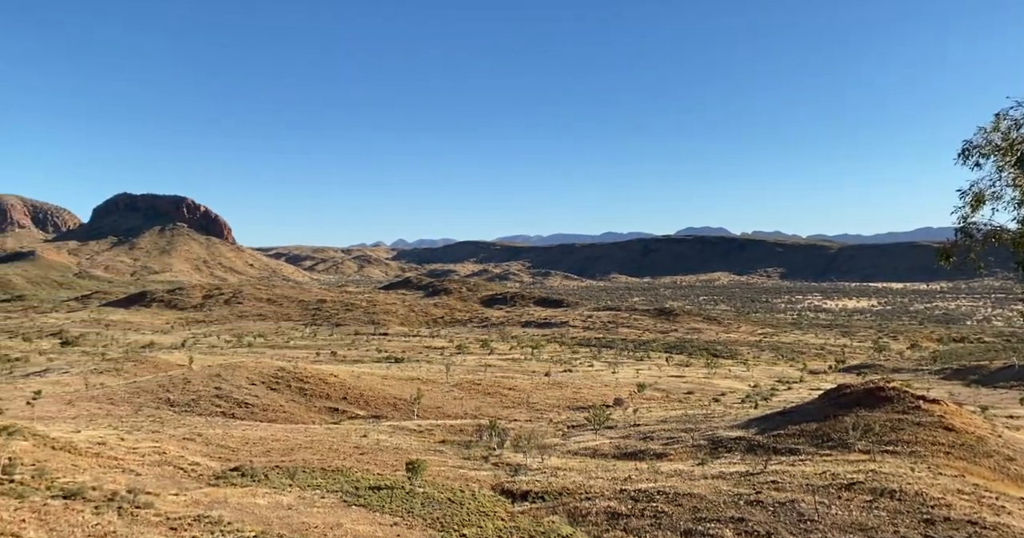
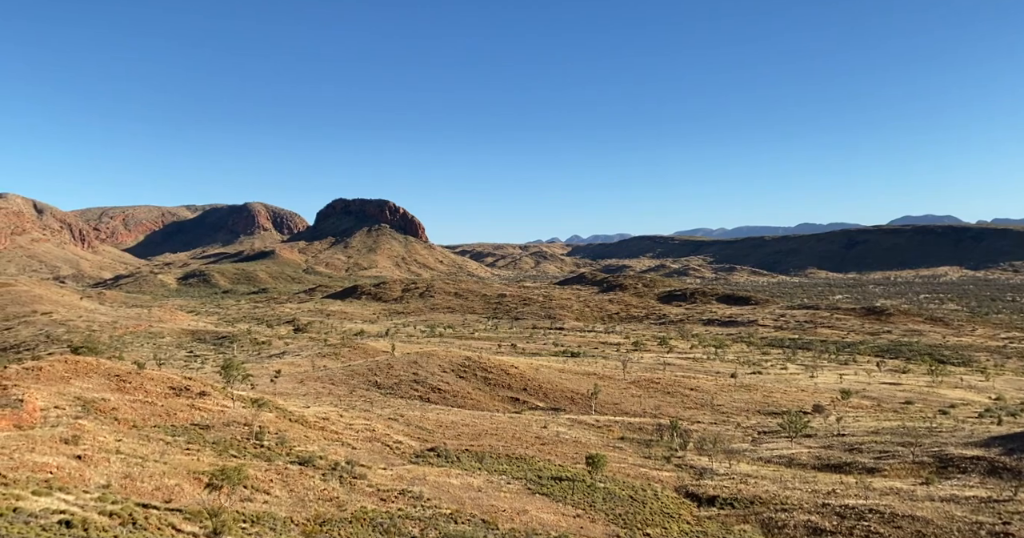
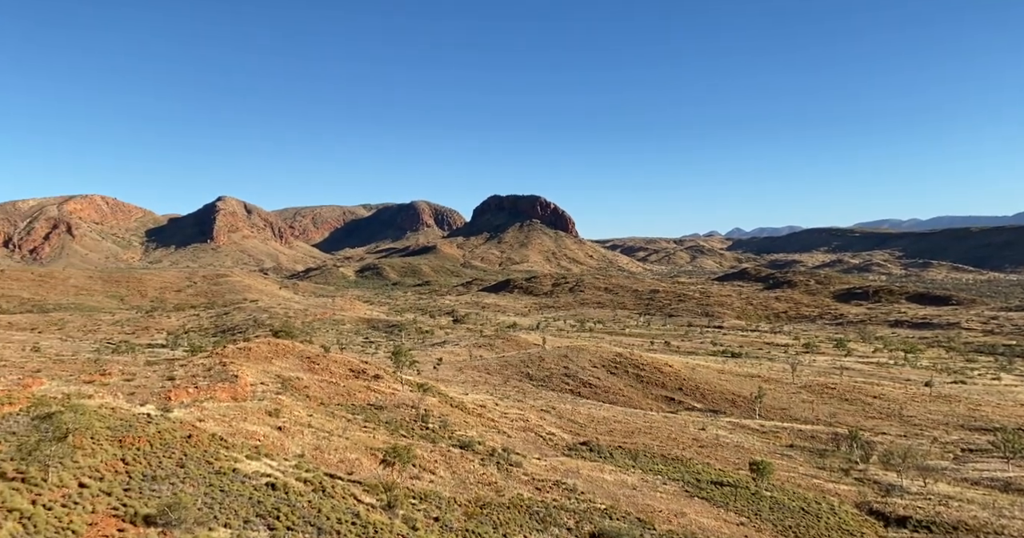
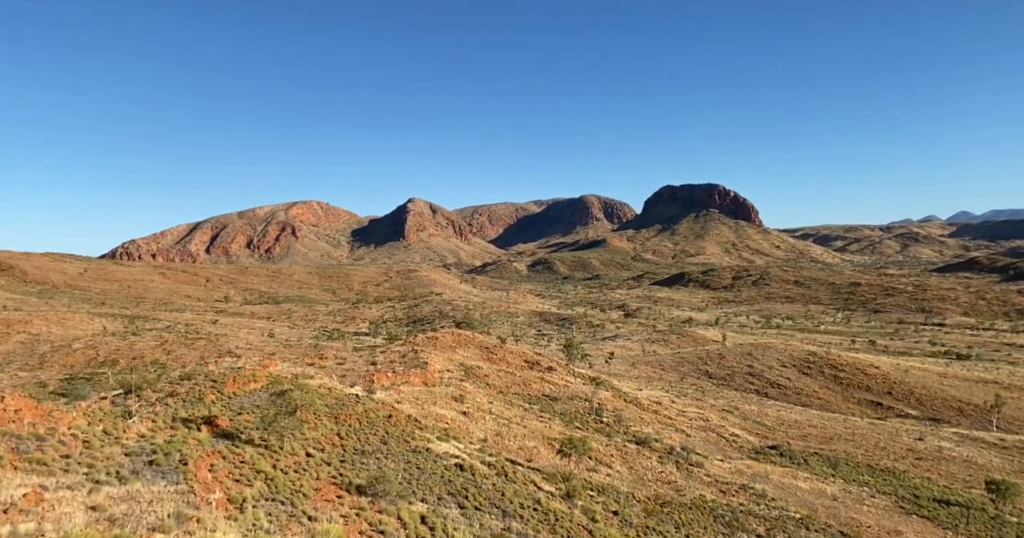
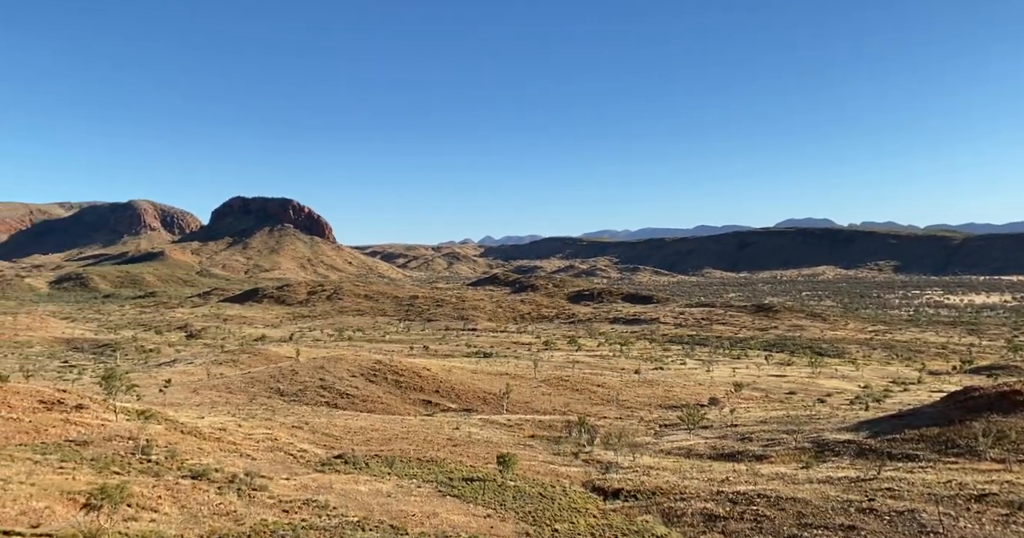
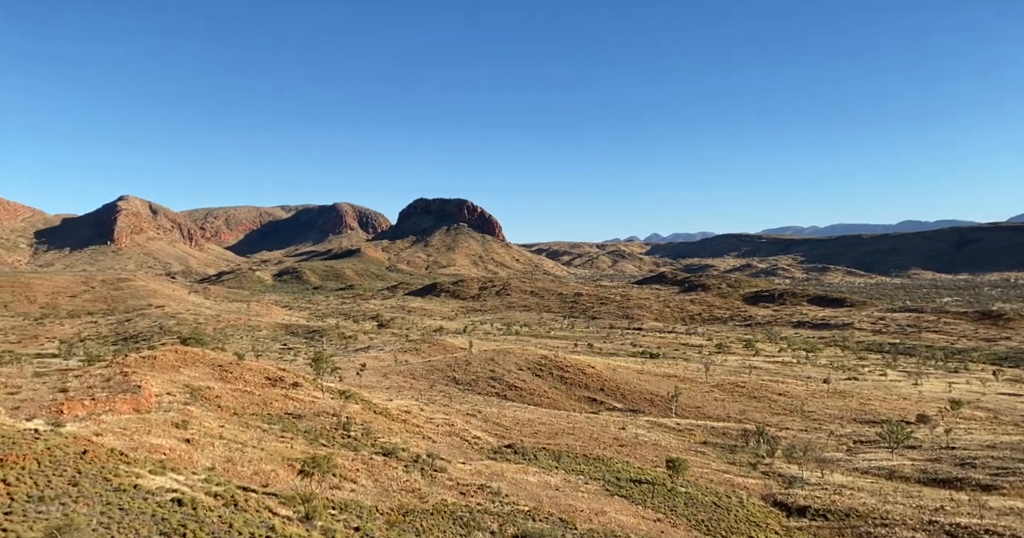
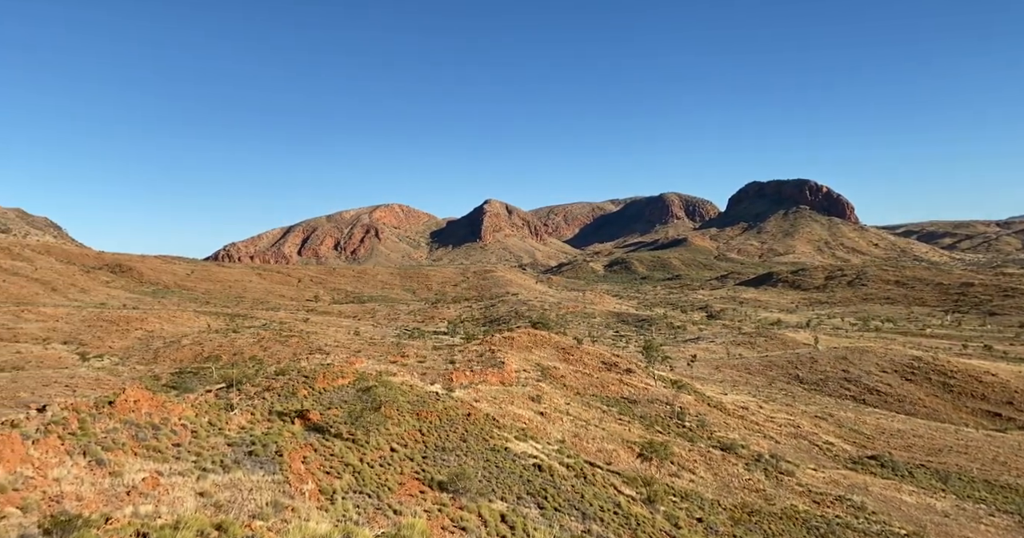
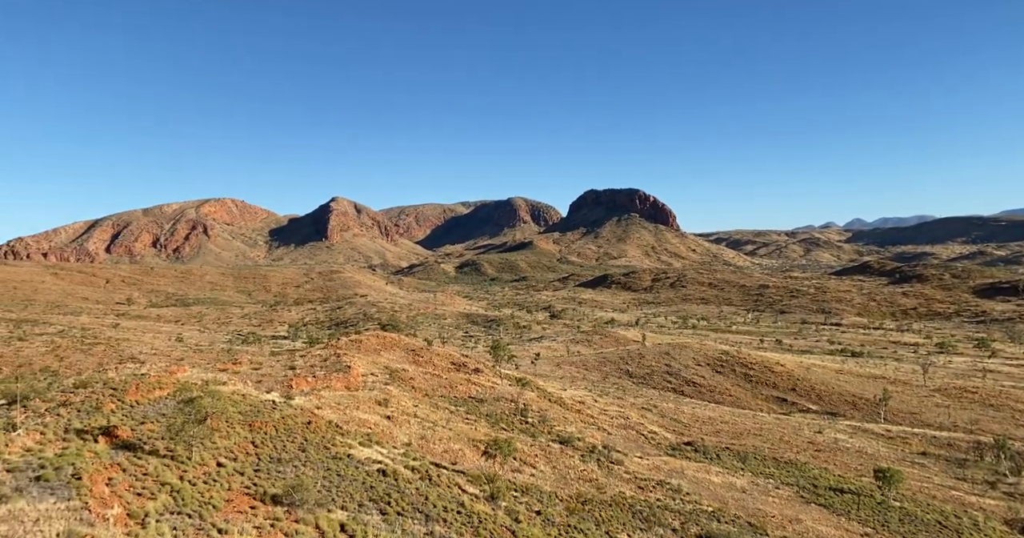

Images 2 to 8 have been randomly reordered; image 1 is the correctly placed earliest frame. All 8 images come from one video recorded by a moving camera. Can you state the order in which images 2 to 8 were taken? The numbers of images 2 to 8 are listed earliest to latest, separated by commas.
5, 2, 6, 3, 8, 4, 7
